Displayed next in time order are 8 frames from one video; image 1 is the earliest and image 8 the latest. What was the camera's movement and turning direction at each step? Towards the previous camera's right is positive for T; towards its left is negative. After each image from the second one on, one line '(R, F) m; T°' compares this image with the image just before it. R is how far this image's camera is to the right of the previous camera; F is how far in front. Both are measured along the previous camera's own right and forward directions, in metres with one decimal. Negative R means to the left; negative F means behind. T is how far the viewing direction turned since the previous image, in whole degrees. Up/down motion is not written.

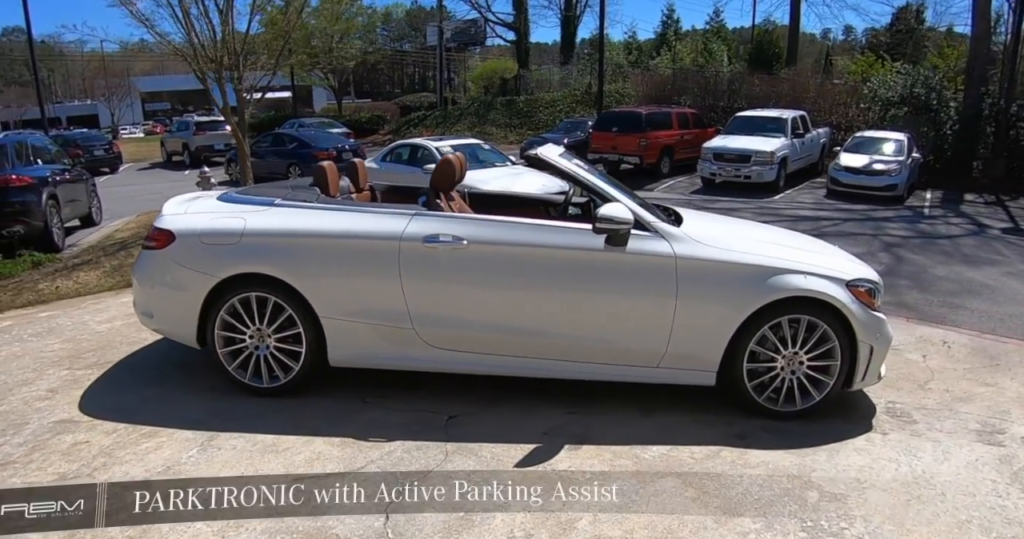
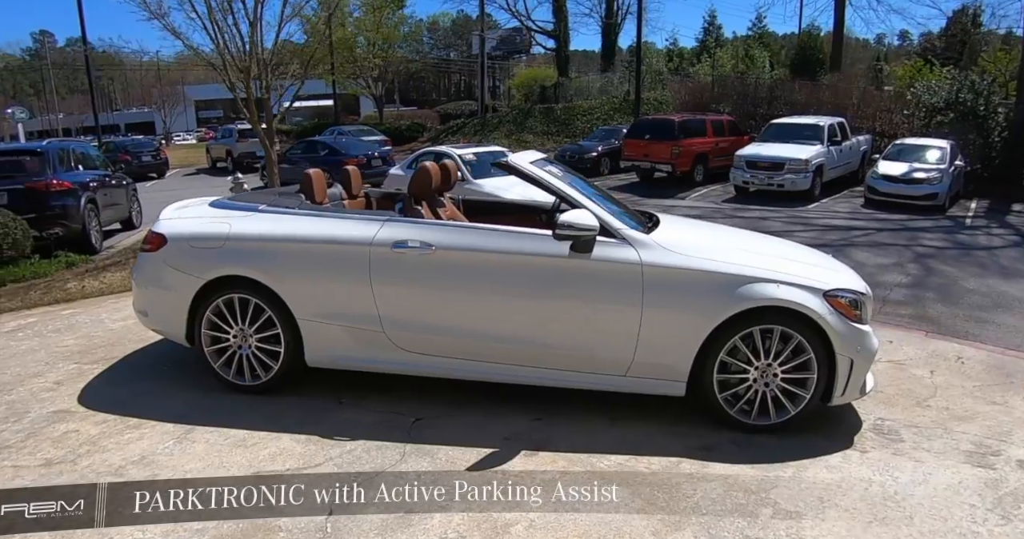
(+0.5, 0.0) m; -4°
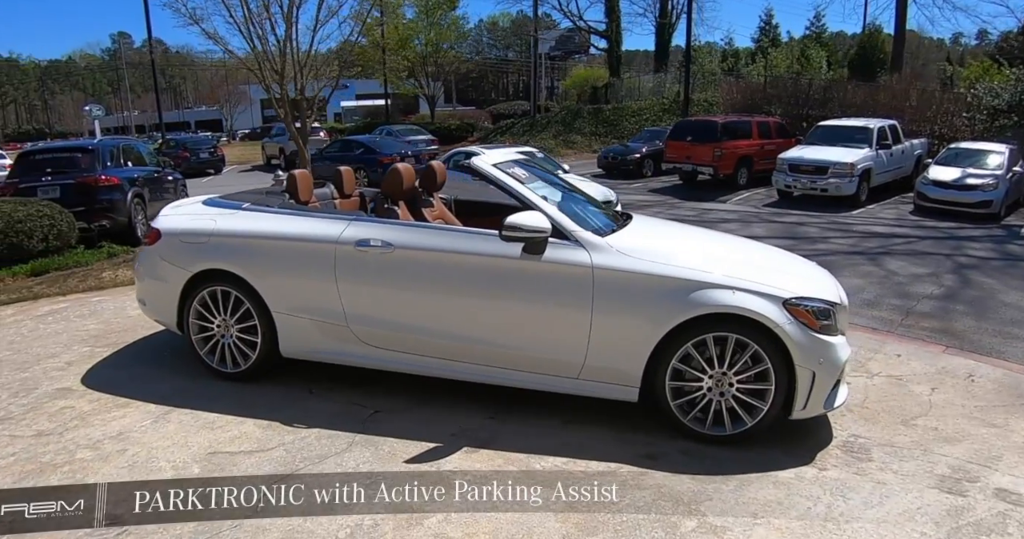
(+0.6, 0.0) m; -5°
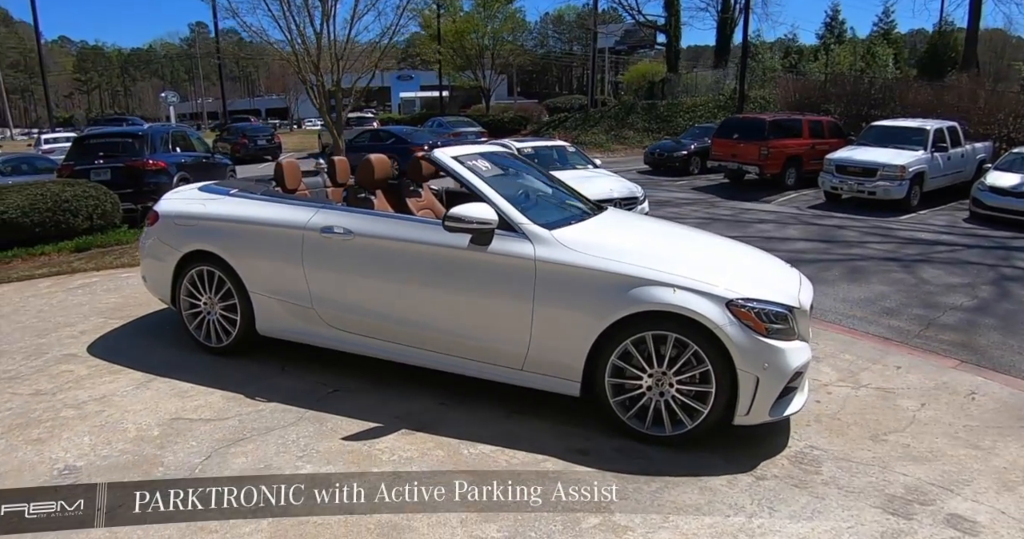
(+0.7, 0.0) m; -6°
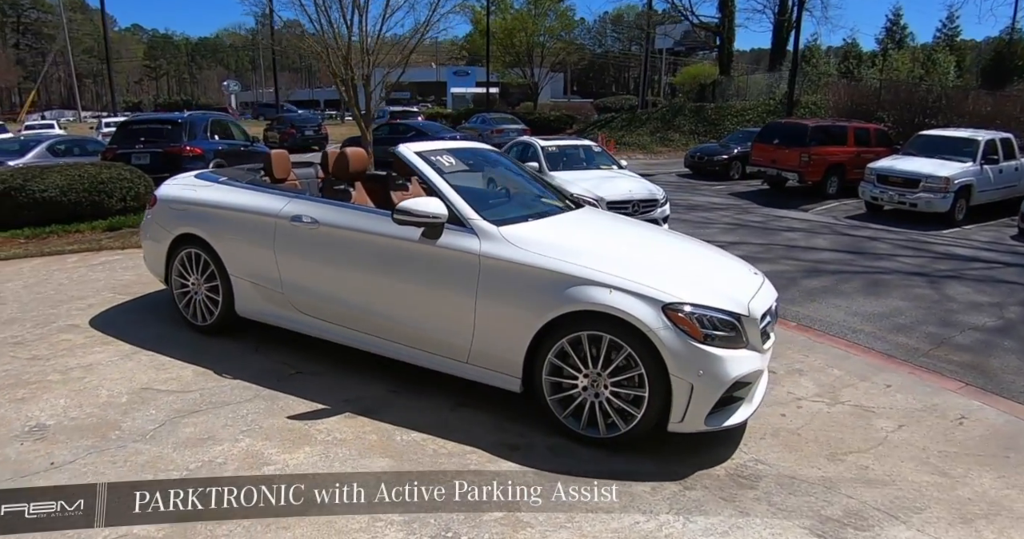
(+0.6, 0.0) m; -5°
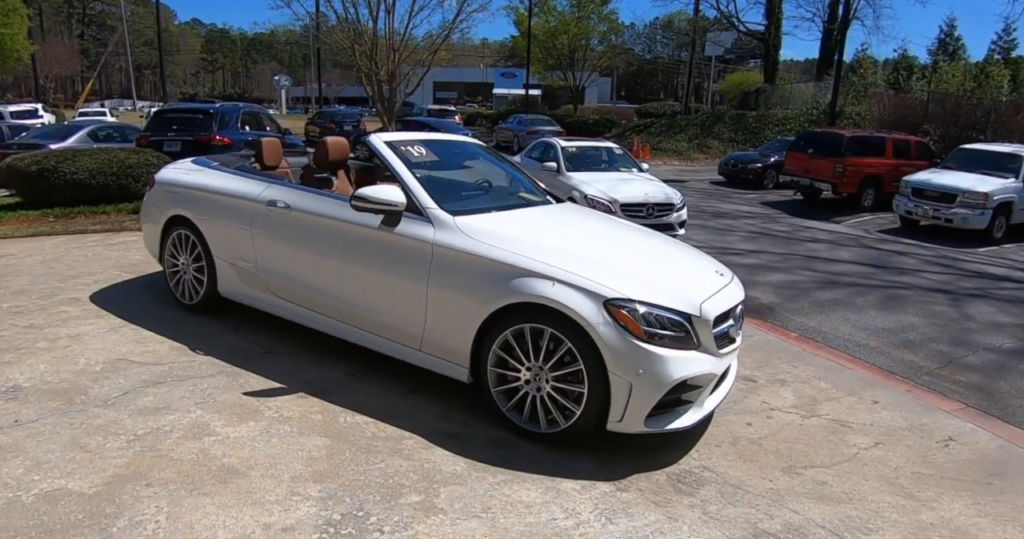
(+0.5, 0.0) m; -4°
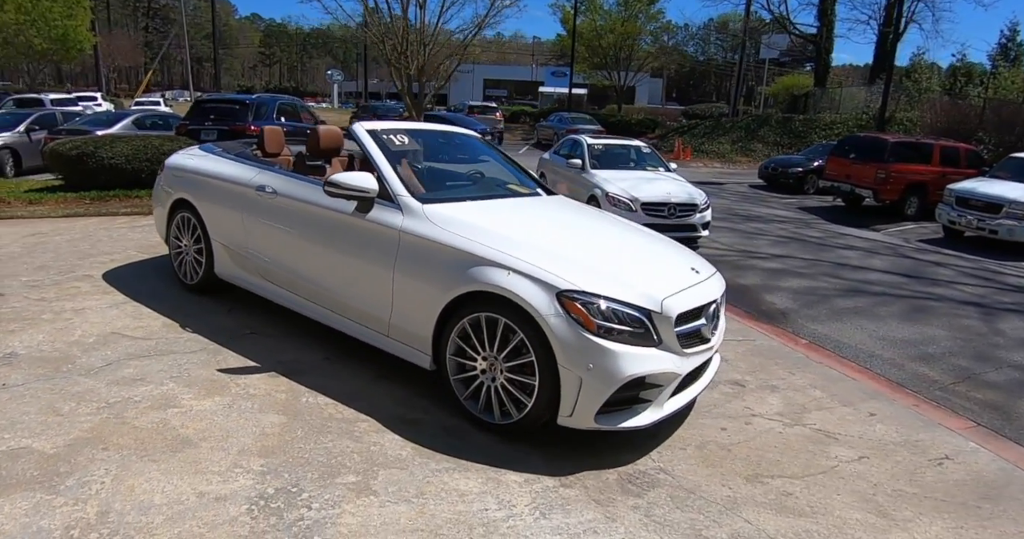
(+0.5, 0.0) m; -4°
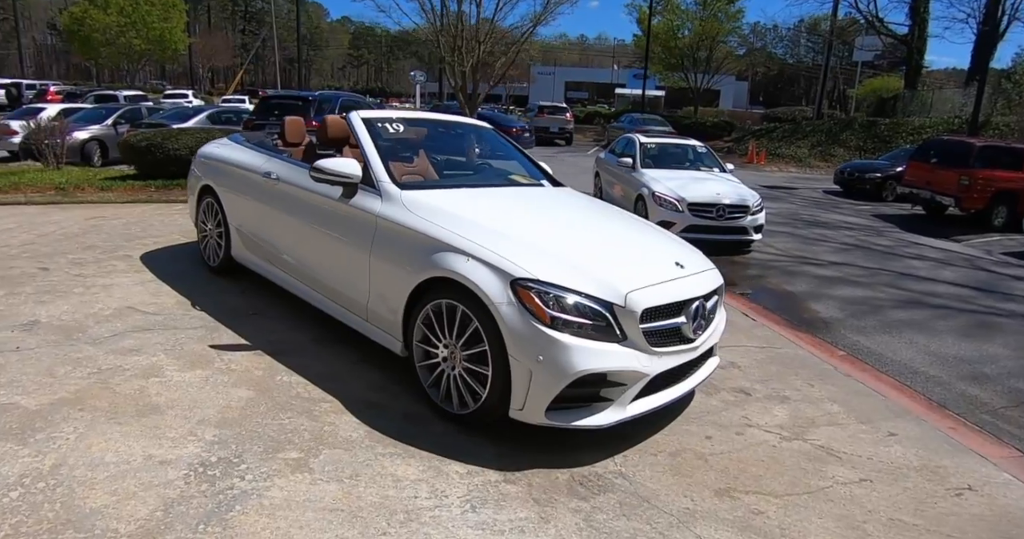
(+0.6, +0.1) m; -7°
